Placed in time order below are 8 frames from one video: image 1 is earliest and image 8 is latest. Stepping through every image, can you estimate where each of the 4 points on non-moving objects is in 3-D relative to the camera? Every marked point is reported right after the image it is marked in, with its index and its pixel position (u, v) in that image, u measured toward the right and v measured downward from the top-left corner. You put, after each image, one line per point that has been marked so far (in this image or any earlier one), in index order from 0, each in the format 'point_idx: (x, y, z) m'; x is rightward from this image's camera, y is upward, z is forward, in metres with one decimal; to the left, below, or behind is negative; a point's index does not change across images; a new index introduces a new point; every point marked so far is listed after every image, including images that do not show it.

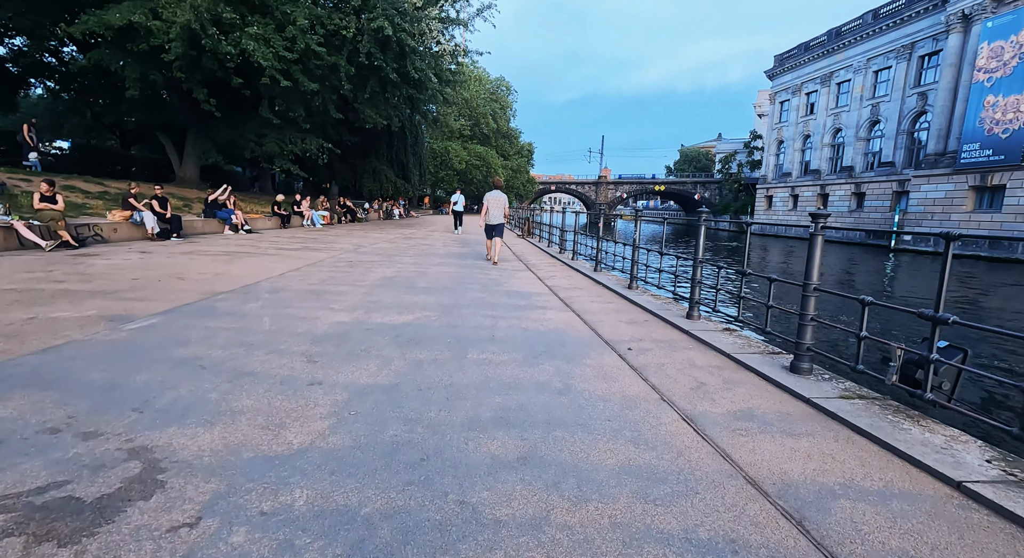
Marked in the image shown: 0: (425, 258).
0: (-2.0, +0.5, +11.5) m
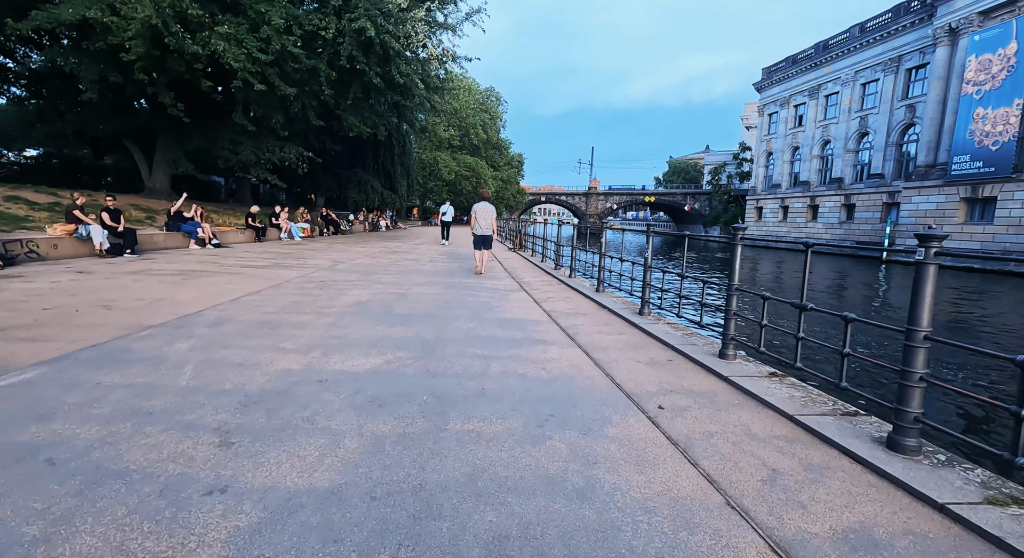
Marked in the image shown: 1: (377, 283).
0: (-2.2, 0.0, +10.4) m
1: (-2.5, -0.1, +9.3) m
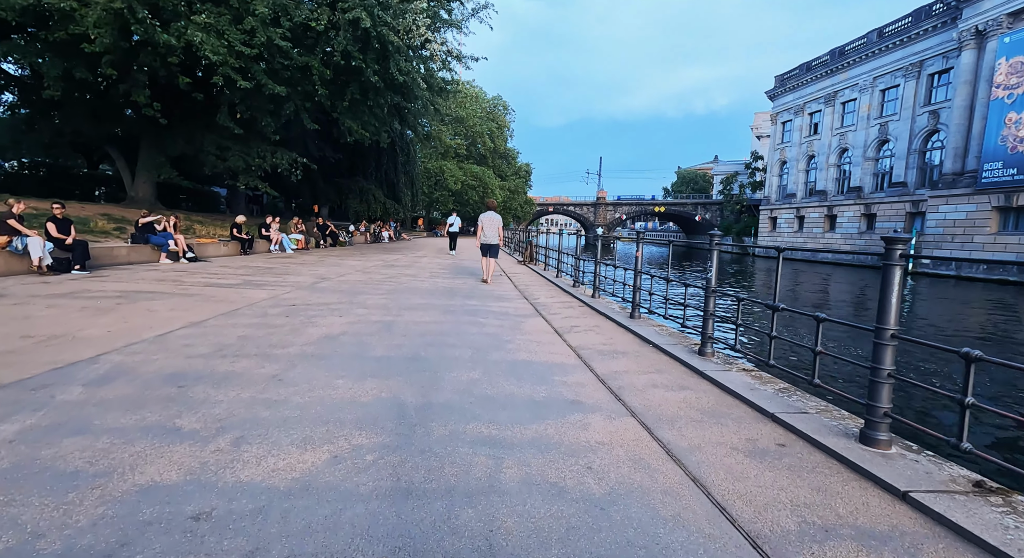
0: (-1.9, -0.3, +8.8) m
1: (-2.3, -0.4, +7.7) m
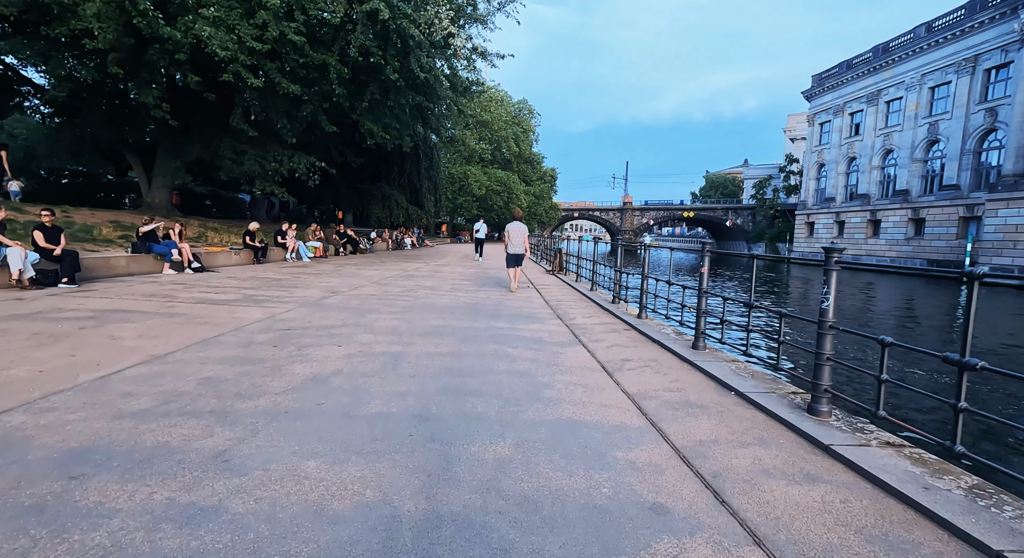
0: (-1.4, -0.6, +7.6) m
1: (-1.9, -0.7, +6.5) m
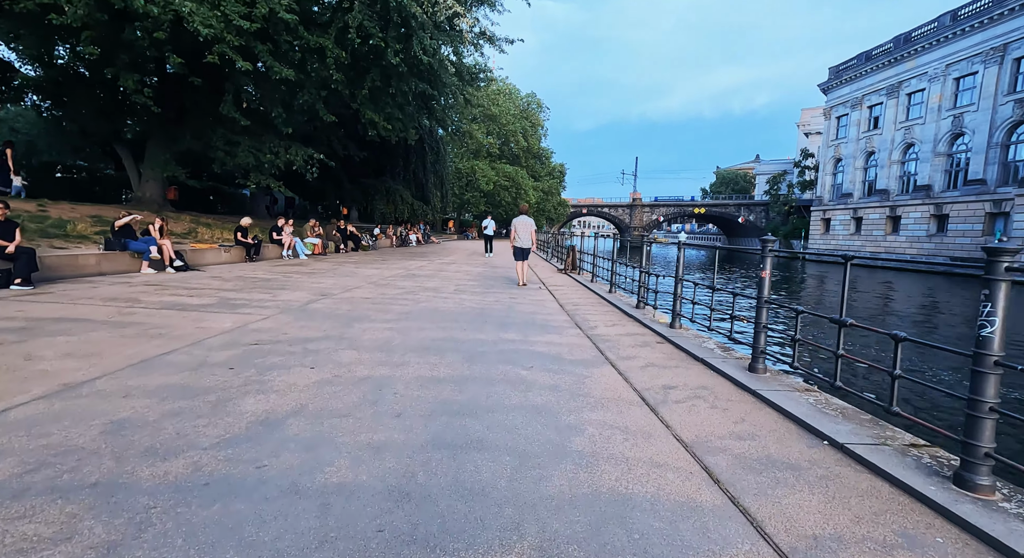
0: (-1.3, -0.6, +6.5) m
1: (-1.7, -0.7, +5.5) m
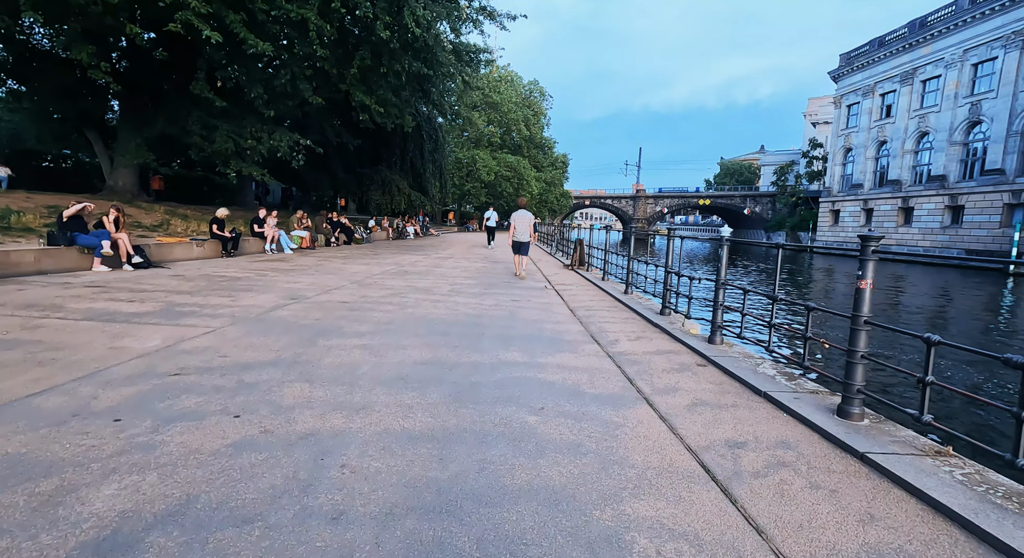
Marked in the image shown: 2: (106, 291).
0: (-1.2, -0.7, +5.3) m
1: (-1.7, -0.8, +4.2) m
2: (-6.0, -0.2, +7.2) m
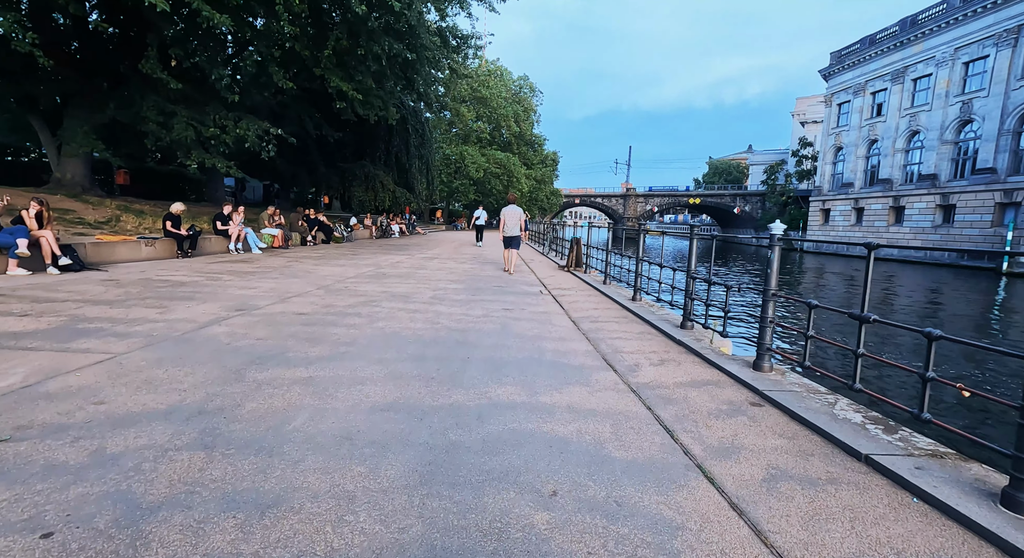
0: (-1.3, -0.8, +4.0) m
1: (-1.7, -0.9, +2.9) m
2: (-6.1, -0.3, +5.8) m
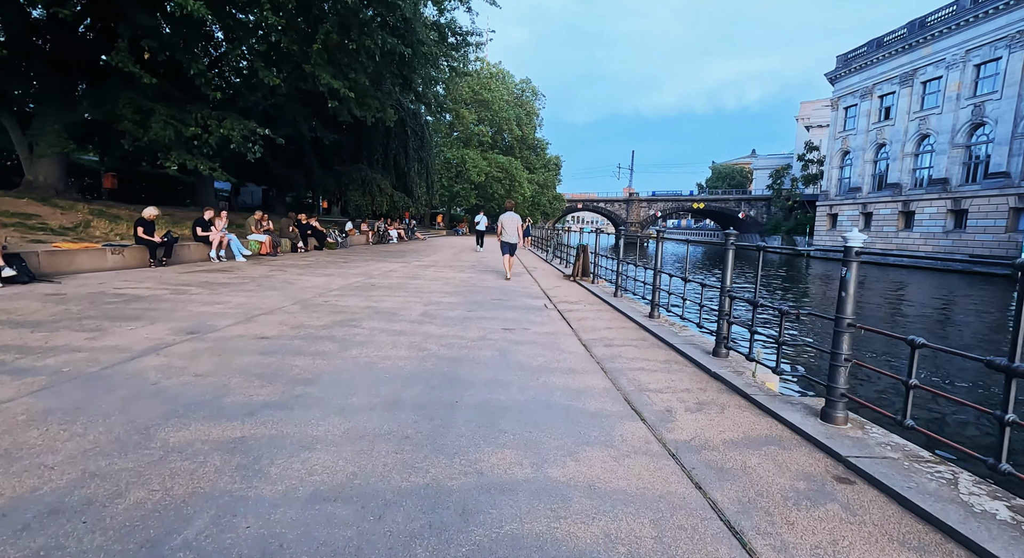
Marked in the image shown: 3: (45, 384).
0: (-1.3, -0.9, +3.0) m
1: (-1.8, -1.0, +2.0) m
2: (-6.1, -0.5, +4.9) m
3: (-3.5, -0.8, +3.6) m
